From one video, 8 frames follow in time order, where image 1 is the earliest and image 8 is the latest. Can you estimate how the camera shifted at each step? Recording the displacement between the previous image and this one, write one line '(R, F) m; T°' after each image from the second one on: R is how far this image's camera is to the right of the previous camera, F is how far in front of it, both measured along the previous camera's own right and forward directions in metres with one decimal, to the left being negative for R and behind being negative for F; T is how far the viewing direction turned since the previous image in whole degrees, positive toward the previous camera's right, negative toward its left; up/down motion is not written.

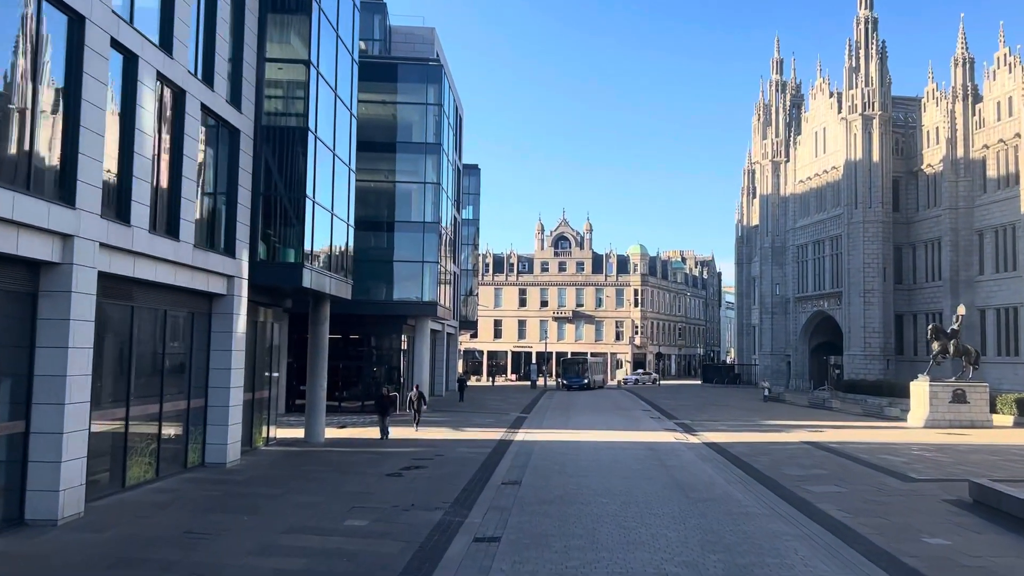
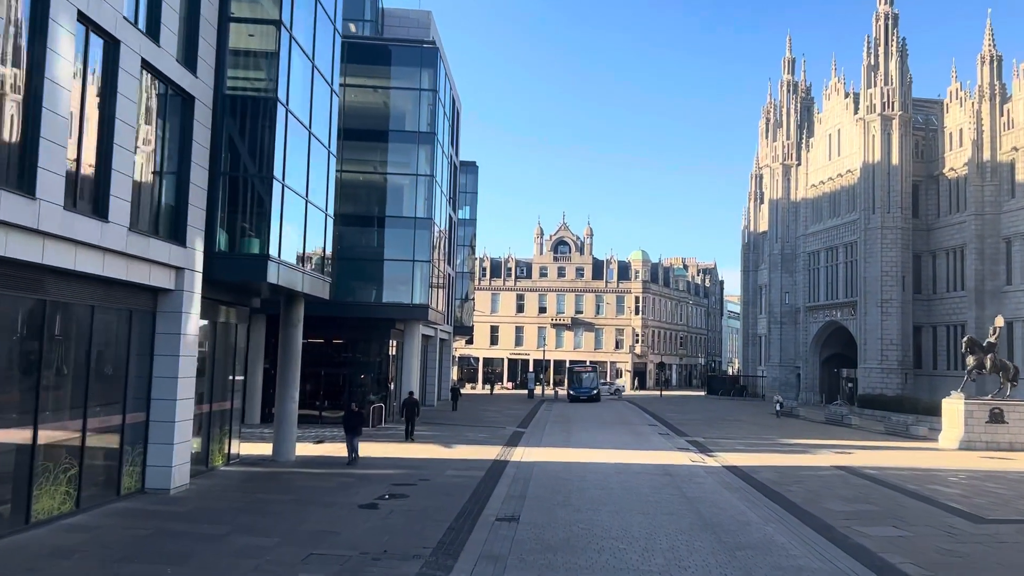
(0.0, +2.6) m; 0°
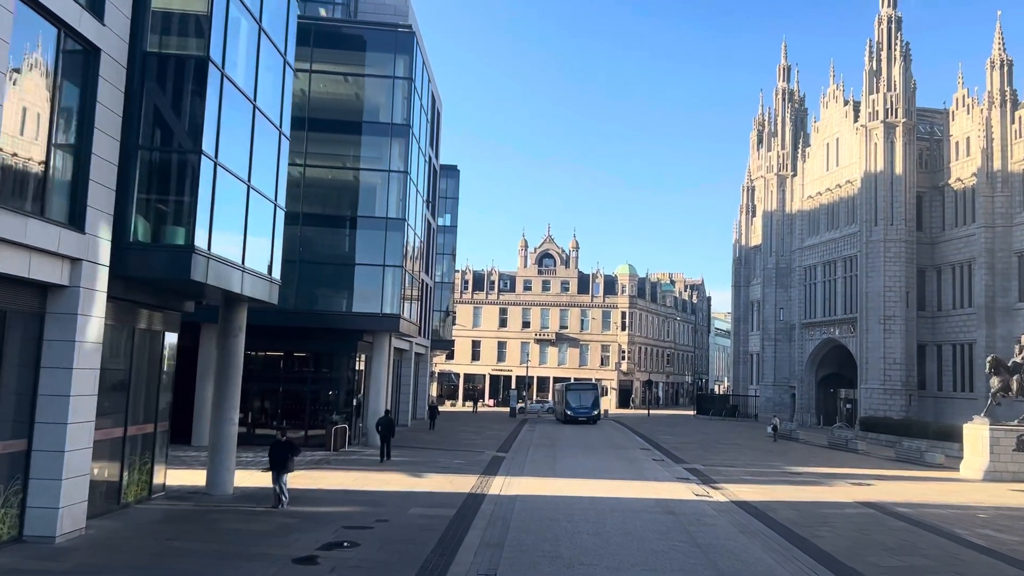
(+0.1, +2.8) m; +1°
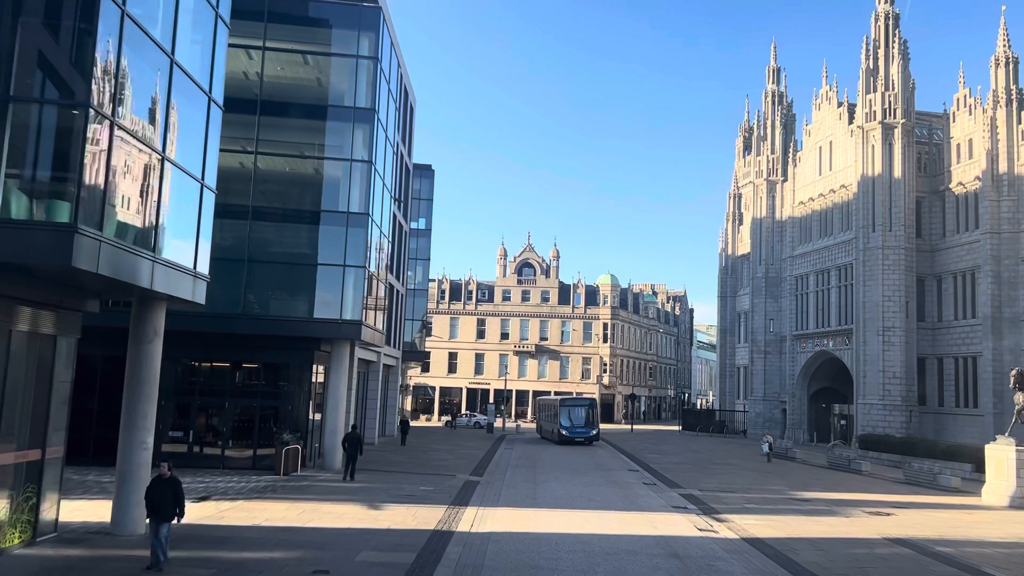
(+0.1, +2.8) m; +1°
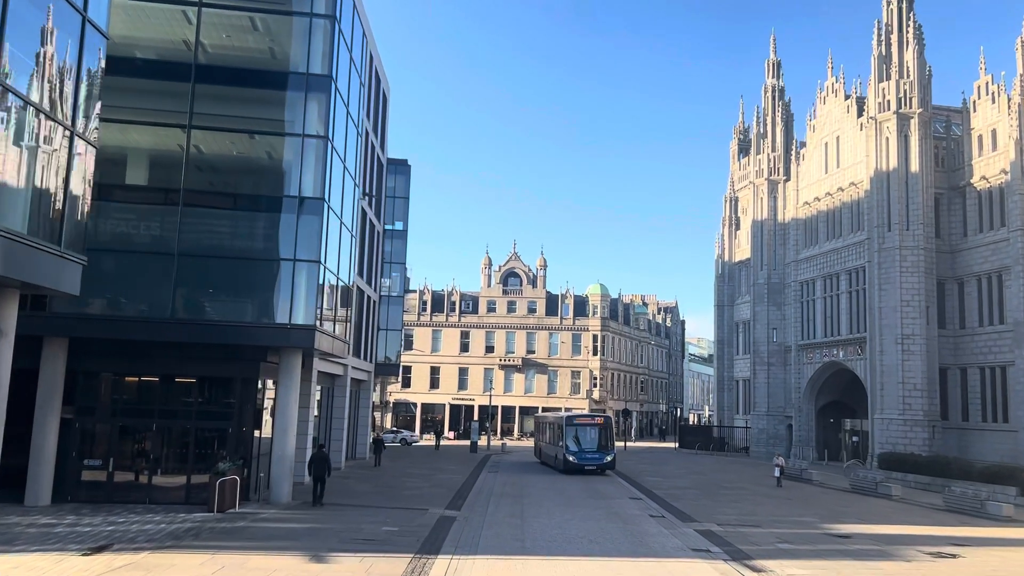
(+0.1, +3.7) m; +1°
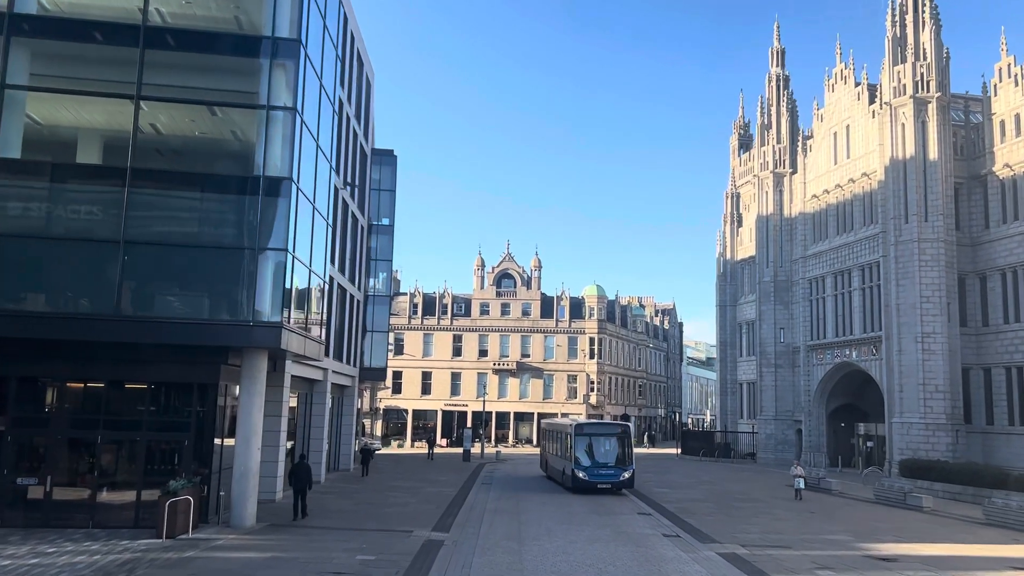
(0.0, +2.4) m; 0°
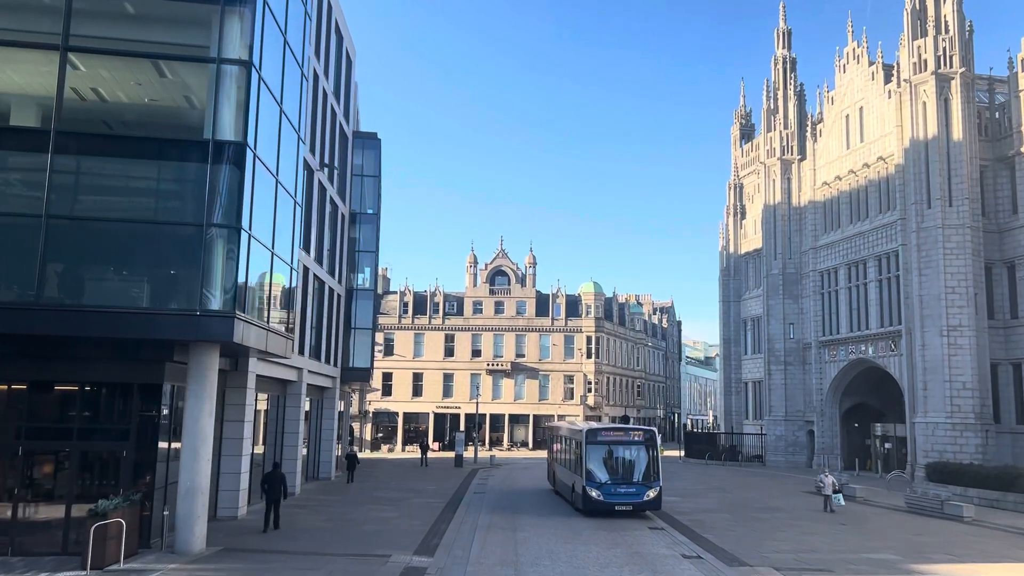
(0.0, +2.6) m; 0°
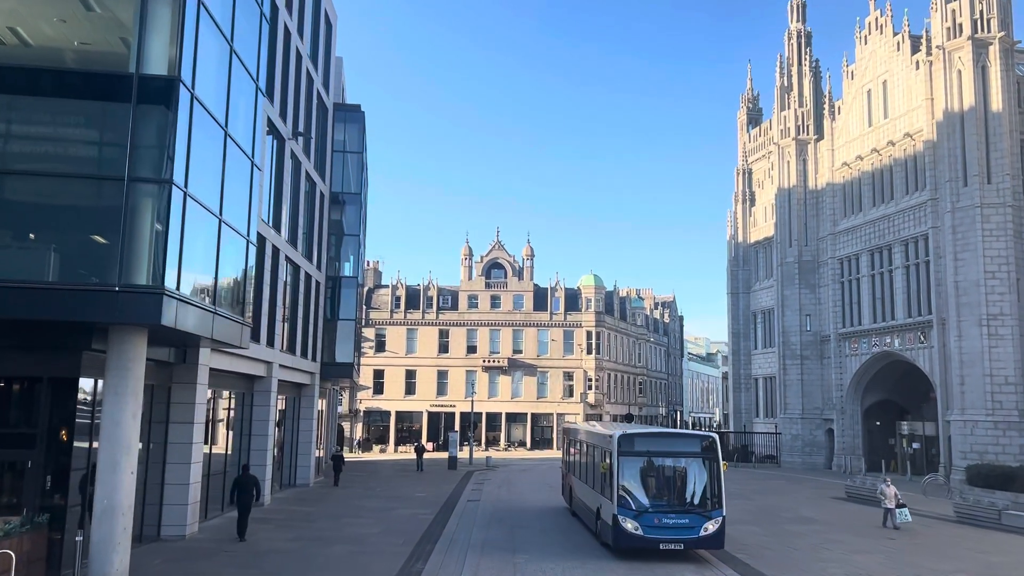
(0.0, +2.9) m; 0°
